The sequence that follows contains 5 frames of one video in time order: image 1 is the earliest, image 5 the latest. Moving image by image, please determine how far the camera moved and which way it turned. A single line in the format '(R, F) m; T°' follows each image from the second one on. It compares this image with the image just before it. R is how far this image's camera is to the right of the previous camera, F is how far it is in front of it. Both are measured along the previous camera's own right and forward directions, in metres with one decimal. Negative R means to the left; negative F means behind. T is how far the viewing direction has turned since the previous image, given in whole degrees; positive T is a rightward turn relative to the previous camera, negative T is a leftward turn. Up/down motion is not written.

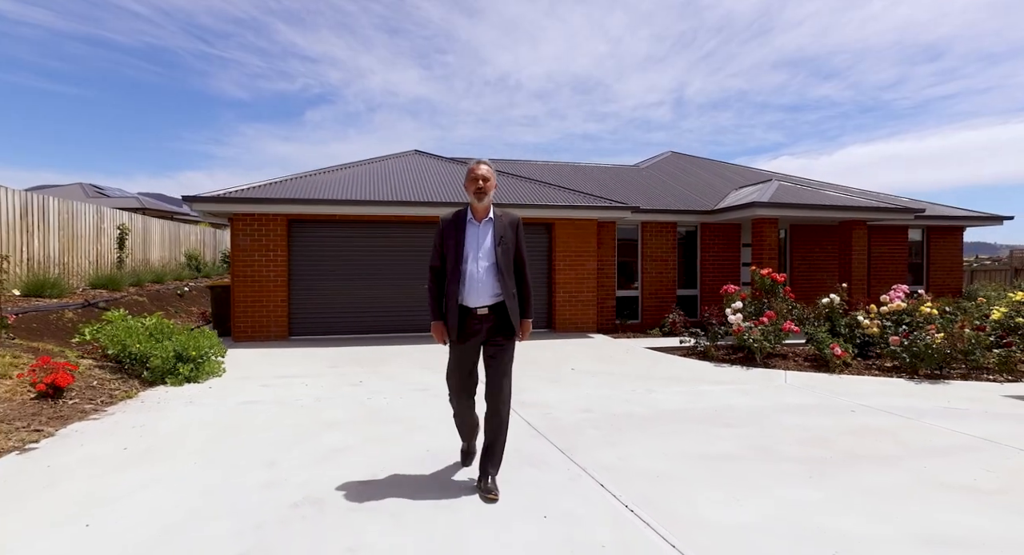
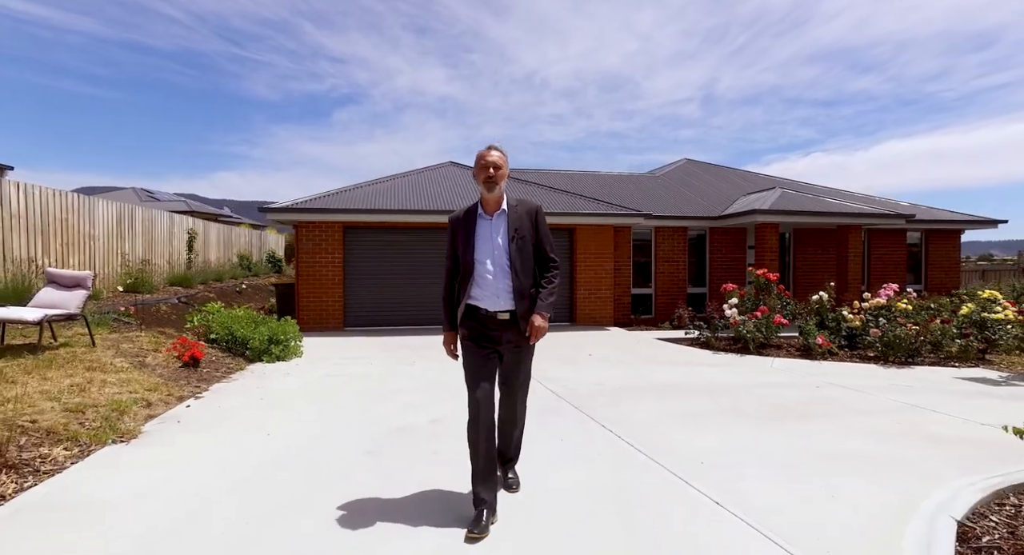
(0.0, -1.3) m; -3°
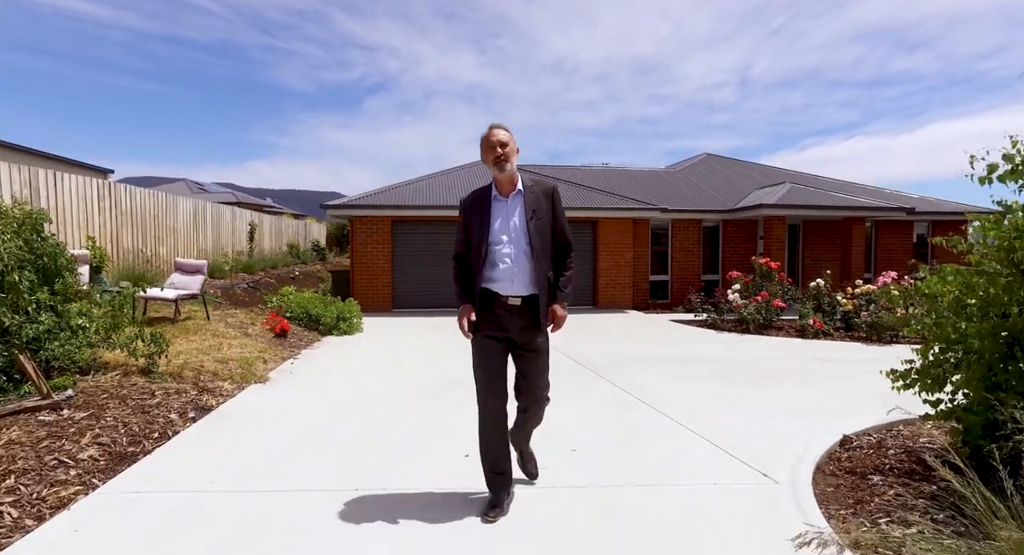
(0.0, -1.3) m; -3°
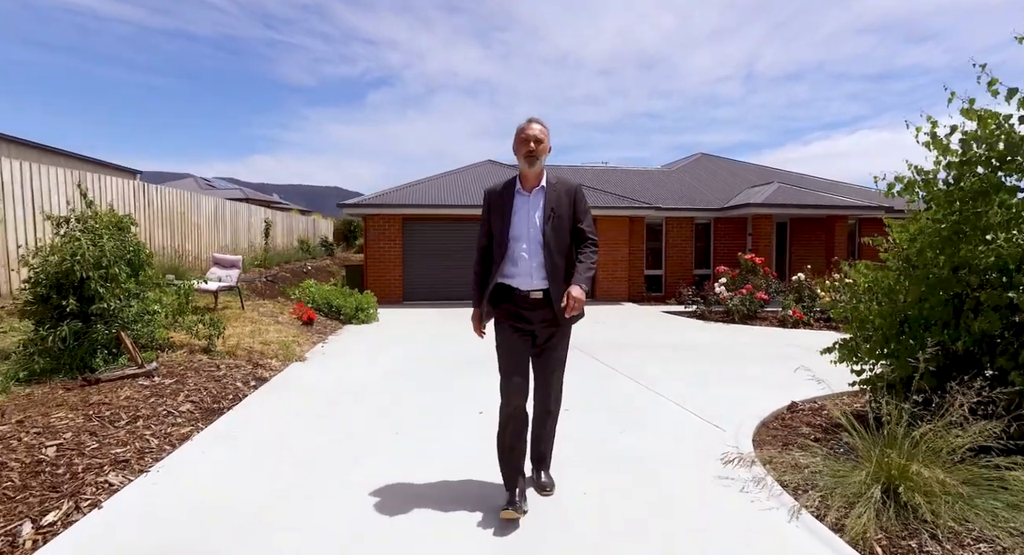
(0.0, -0.8) m; 0°
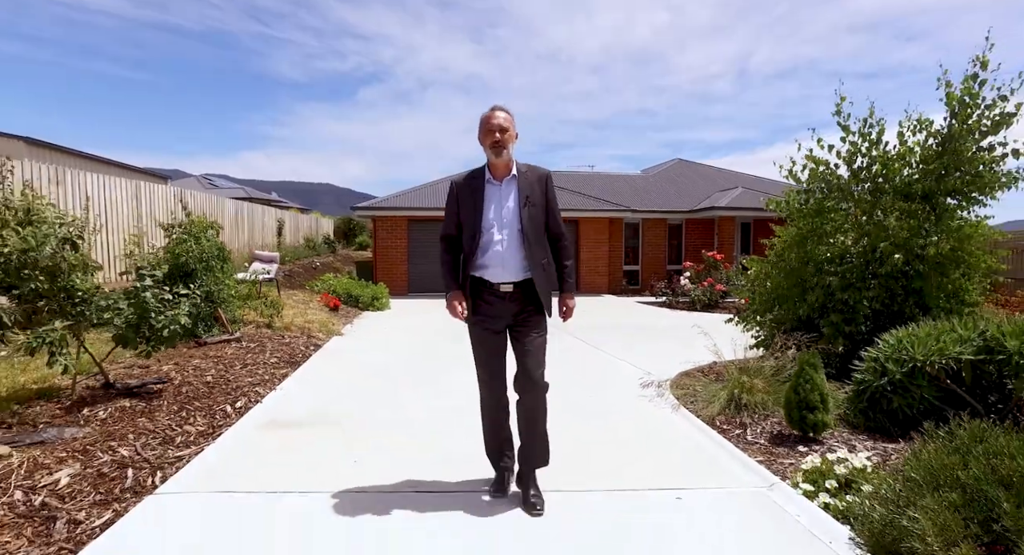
(0.0, -1.6) m; +1°
